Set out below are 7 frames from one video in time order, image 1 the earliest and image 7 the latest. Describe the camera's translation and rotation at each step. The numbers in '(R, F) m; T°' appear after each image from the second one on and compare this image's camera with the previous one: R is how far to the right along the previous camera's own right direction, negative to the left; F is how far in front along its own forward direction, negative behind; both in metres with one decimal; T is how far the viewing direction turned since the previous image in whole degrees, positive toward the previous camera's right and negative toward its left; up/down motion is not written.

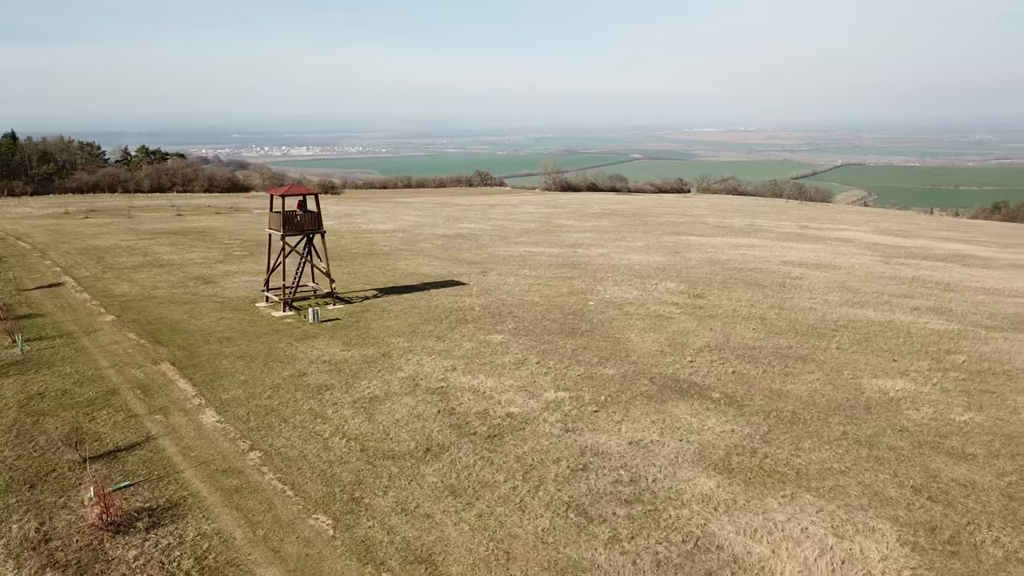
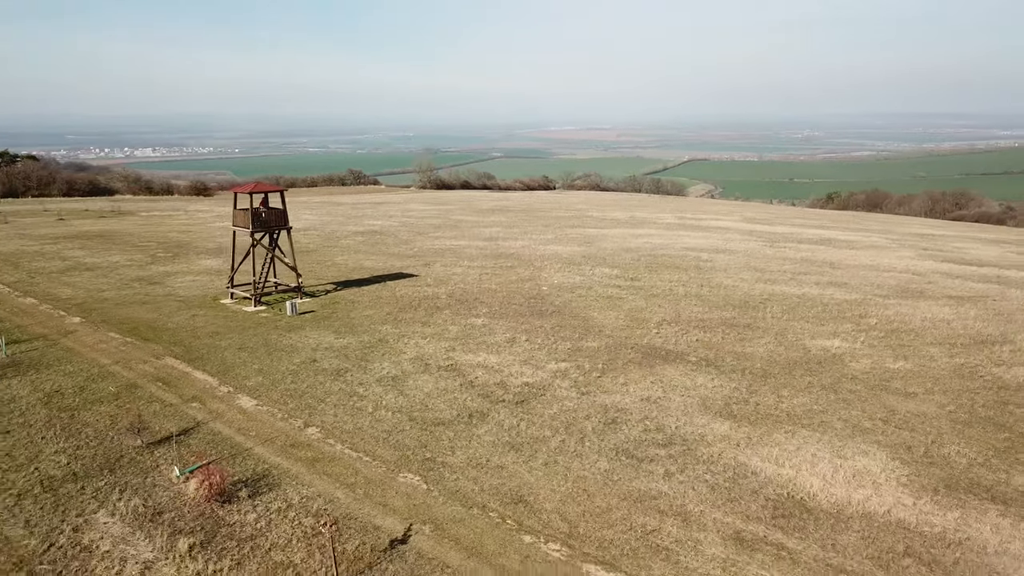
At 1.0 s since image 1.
(-2.6, -1.2) m; +10°
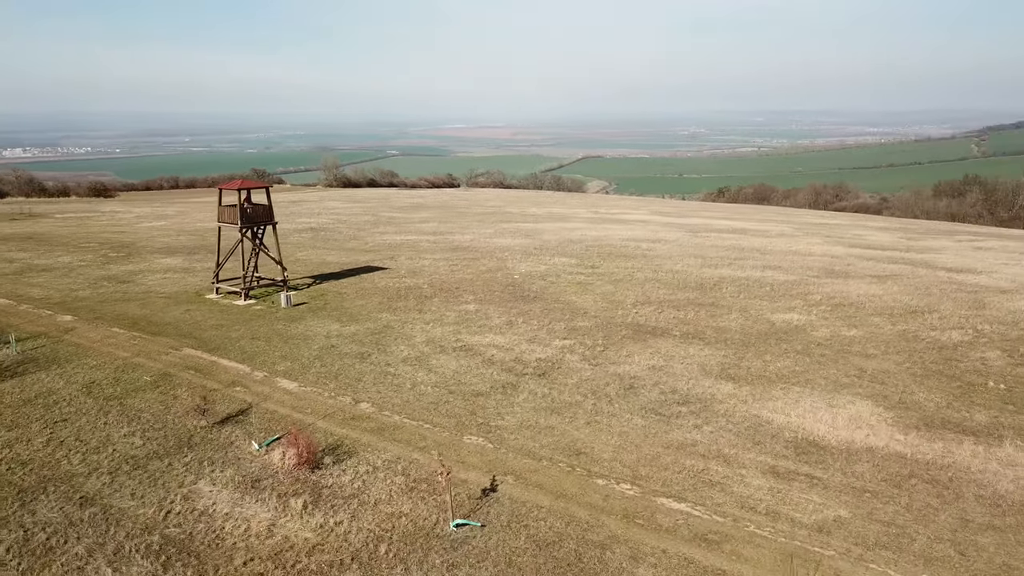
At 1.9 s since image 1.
(-2.2, -1.2) m; +7°
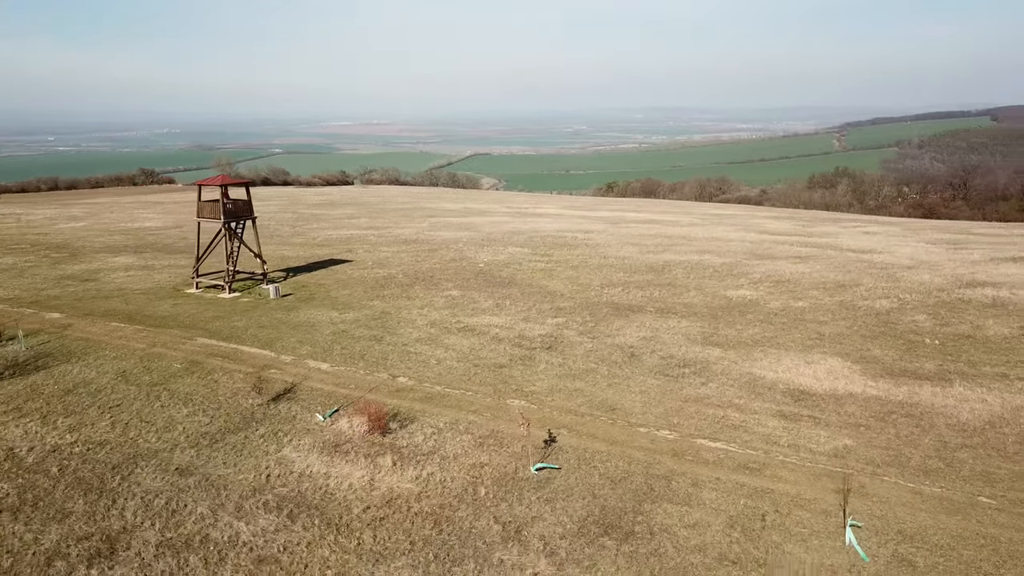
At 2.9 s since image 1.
(-2.4, -1.2) m; +8°
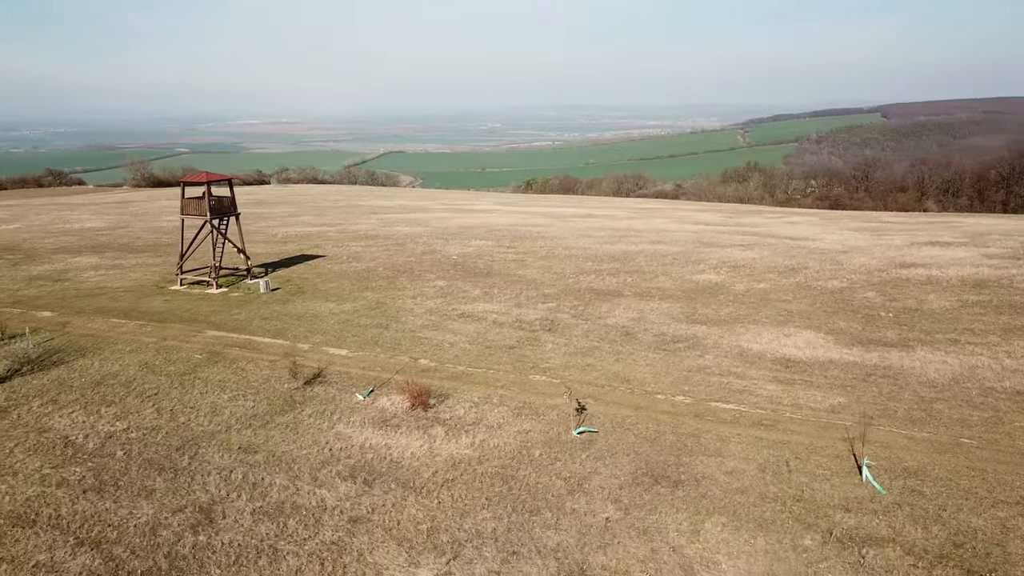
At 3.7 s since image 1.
(-1.8, -0.9) m; +6°
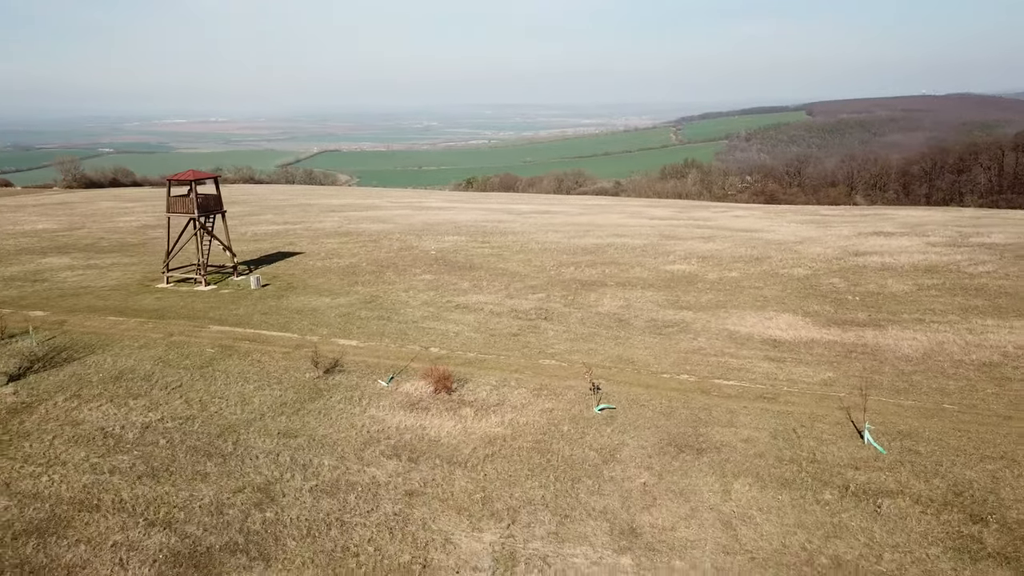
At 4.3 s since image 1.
(-1.3, -0.7) m; +4°
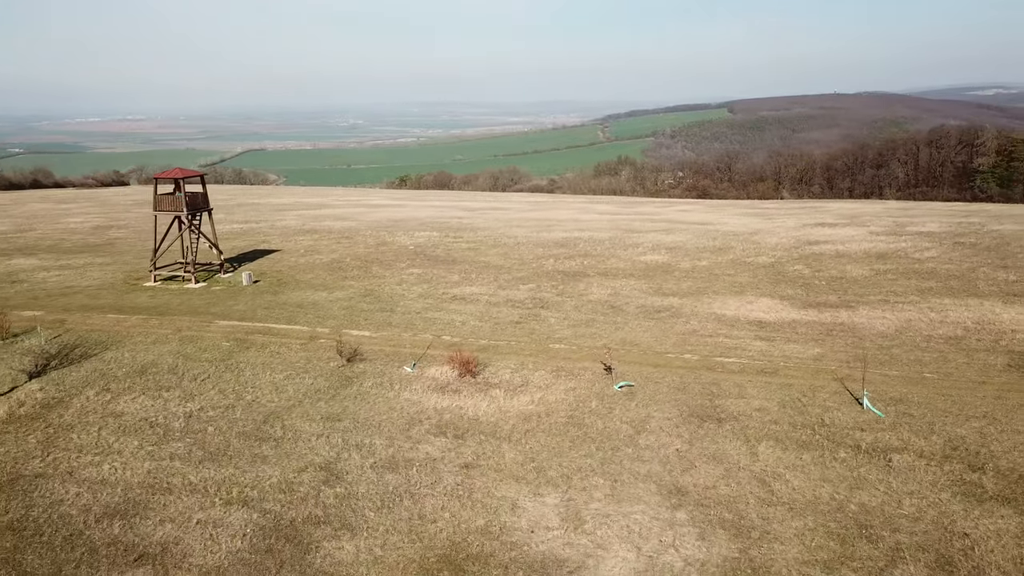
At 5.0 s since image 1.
(-1.6, -0.7) m; +5°
